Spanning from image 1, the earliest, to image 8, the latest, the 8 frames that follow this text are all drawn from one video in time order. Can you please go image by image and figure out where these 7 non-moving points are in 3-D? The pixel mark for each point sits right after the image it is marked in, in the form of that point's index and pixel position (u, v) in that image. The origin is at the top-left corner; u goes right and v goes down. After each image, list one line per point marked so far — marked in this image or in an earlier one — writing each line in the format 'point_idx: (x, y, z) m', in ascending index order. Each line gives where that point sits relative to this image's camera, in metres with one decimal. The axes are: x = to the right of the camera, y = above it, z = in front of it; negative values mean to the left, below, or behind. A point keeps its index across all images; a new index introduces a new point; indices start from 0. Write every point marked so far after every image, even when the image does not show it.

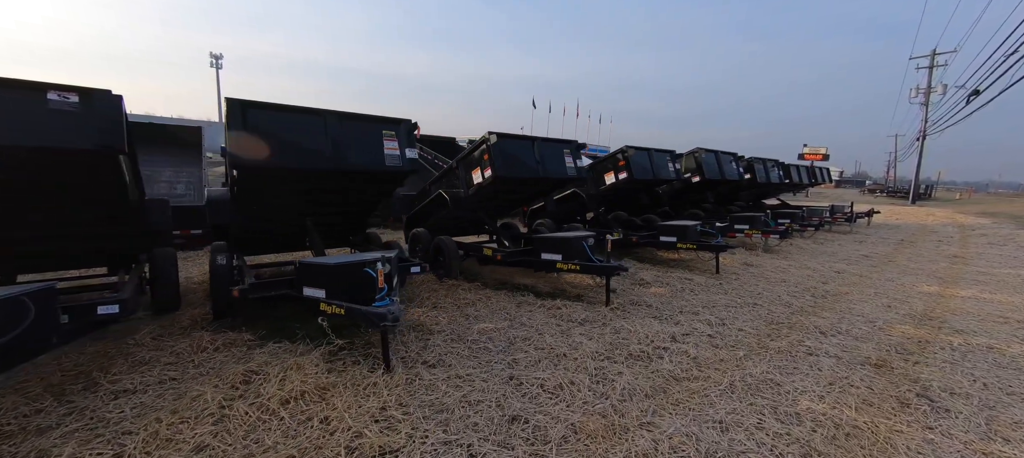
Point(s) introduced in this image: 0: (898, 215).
0: (+17.6, +0.7, +17.5) m
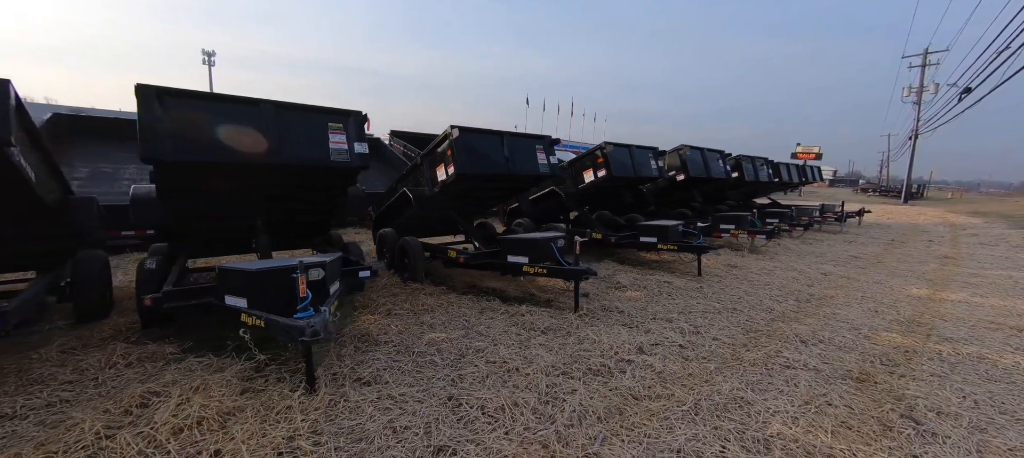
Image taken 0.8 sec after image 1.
0: (+17.1, +0.7, +17.4) m
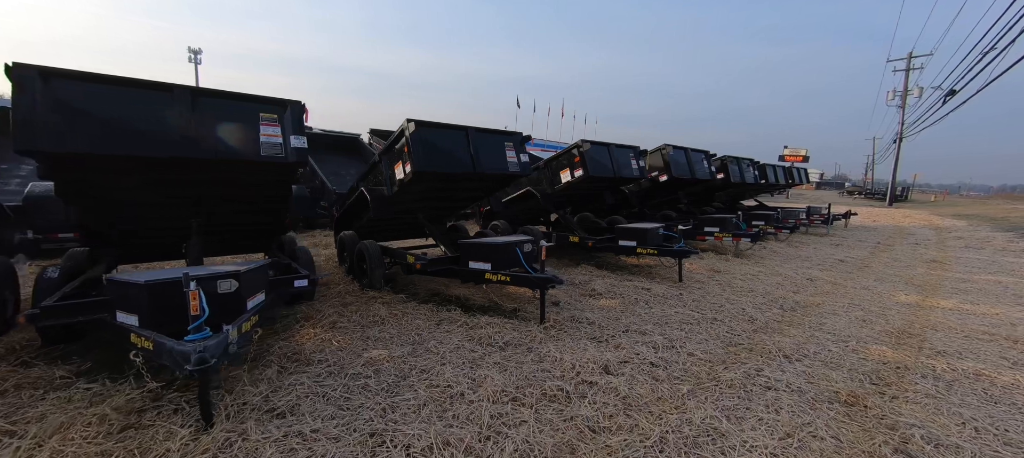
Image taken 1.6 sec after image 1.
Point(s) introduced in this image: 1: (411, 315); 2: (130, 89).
0: (+16.4, +0.6, +17.4) m
1: (-1.0, -0.9, +3.8) m
2: (-2.7, +1.0, +2.7) m
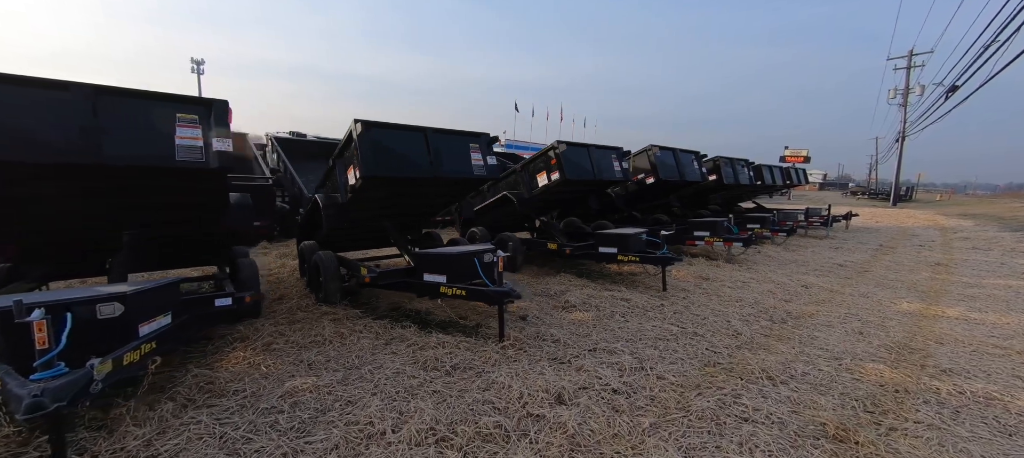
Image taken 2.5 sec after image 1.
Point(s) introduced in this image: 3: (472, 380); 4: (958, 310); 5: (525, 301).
0: (+16.1, +0.5, +16.9) m
1: (-1.4, -1.0, +3.5) m
2: (-3.1, +0.9, +2.4) m
3: (-0.3, -1.1, +2.7) m
4: (+5.3, -1.0, +4.5) m
5: (+0.2, -0.9, +4.5) m
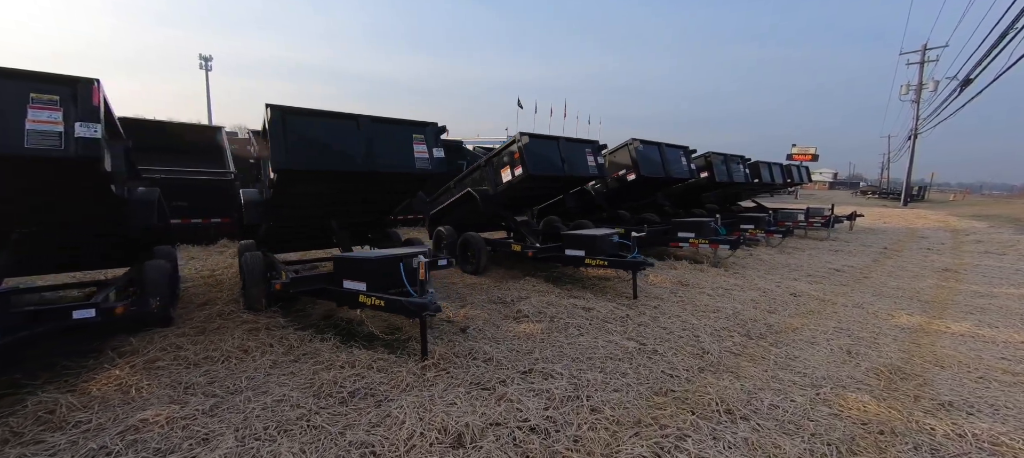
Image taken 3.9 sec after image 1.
0: (+15.8, +0.5, +16.2) m
1: (-2.0, -1.0, +3.1) m
2: (-3.7, +0.9, +2.0) m
3: (-0.9, -1.1, +2.2) m
4: (+4.7, -1.0, +4.0) m
5: (-0.4, -0.9, +4.1) m
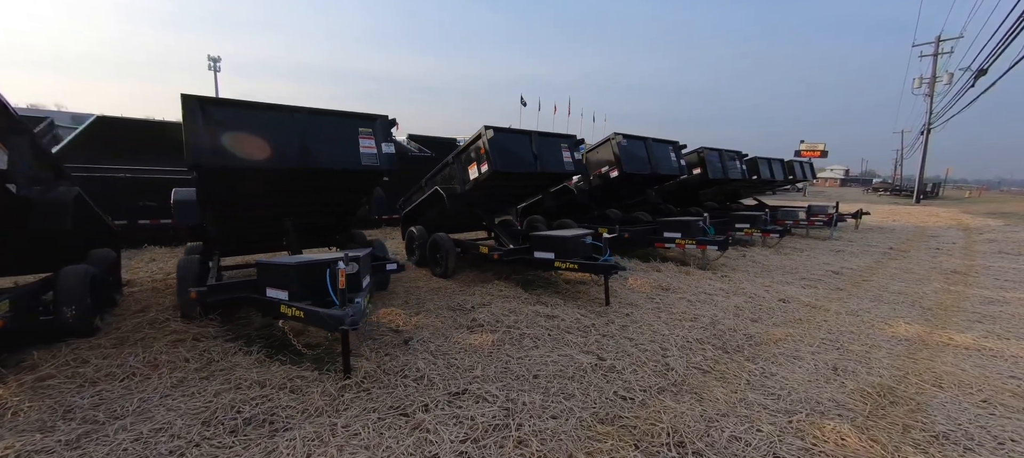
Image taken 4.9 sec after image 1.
0: (+15.6, +0.6, +15.6) m
1: (-2.4, -1.0, +2.8) m
2: (-4.2, +0.9, +1.7) m
3: (-1.3, -1.1, +1.9) m
4: (+4.3, -1.0, +3.6) m
5: (-0.8, -0.9, +3.7) m
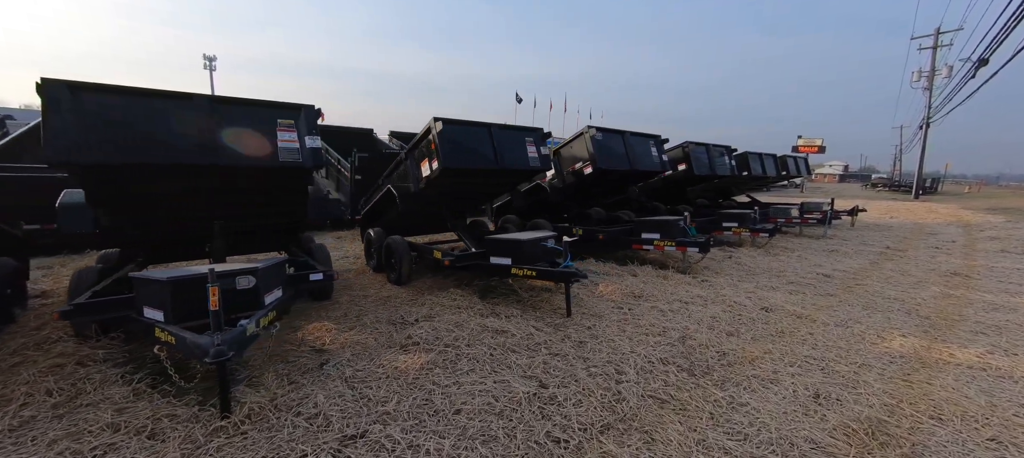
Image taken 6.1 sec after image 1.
0: (+15.1, +0.7, +15.2) m
1: (-2.9, -1.0, +2.4) m
2: (-4.7, +0.8, +1.3) m
3: (-1.8, -1.1, +1.5) m
4: (+3.8, -1.0, +3.1) m
5: (-1.3, -0.9, +3.3) m
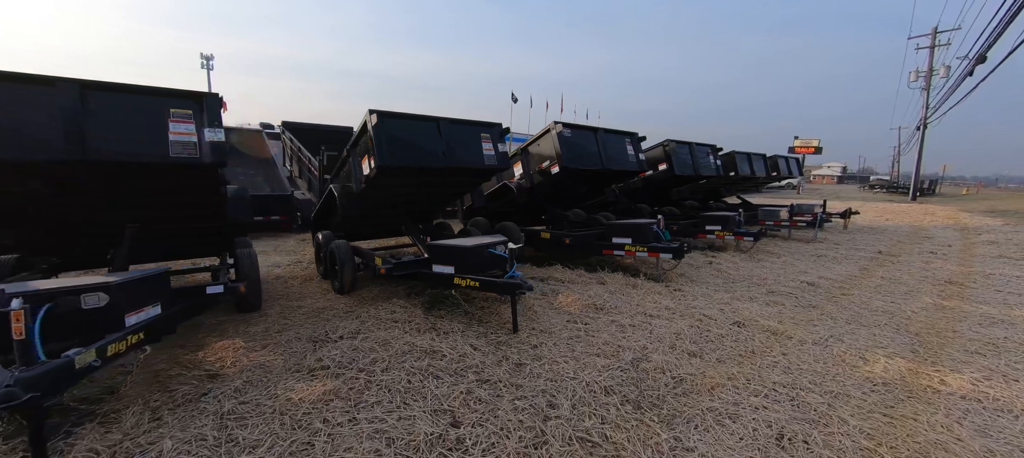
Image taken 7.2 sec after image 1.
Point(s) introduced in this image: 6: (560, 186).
0: (+14.5, +0.6, +14.8) m
1: (-3.4, -1.1, +2.0) m
2: (-5.2, +0.8, +0.9) m
3: (-2.3, -1.2, +1.1) m
4: (+3.3, -1.1, +2.7) m
5: (-1.8, -1.0, +2.9) m
6: (+0.8, +0.7, +6.0) m
